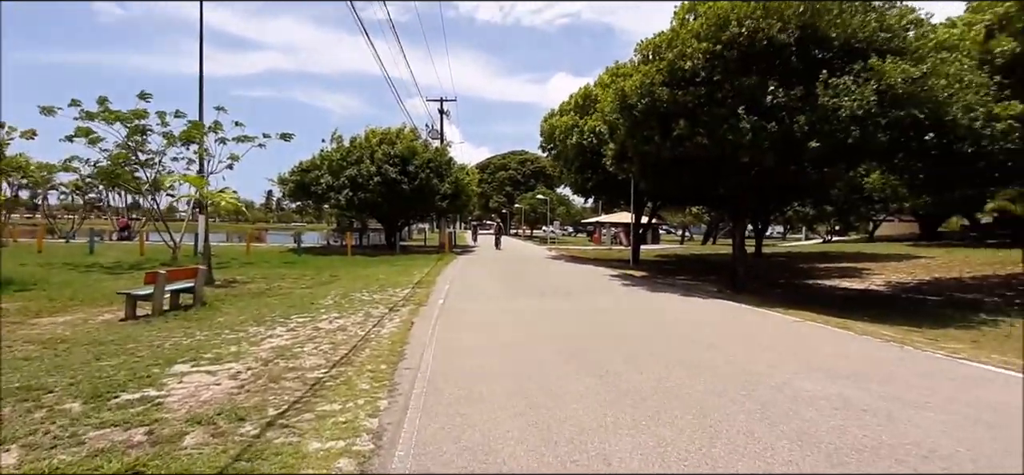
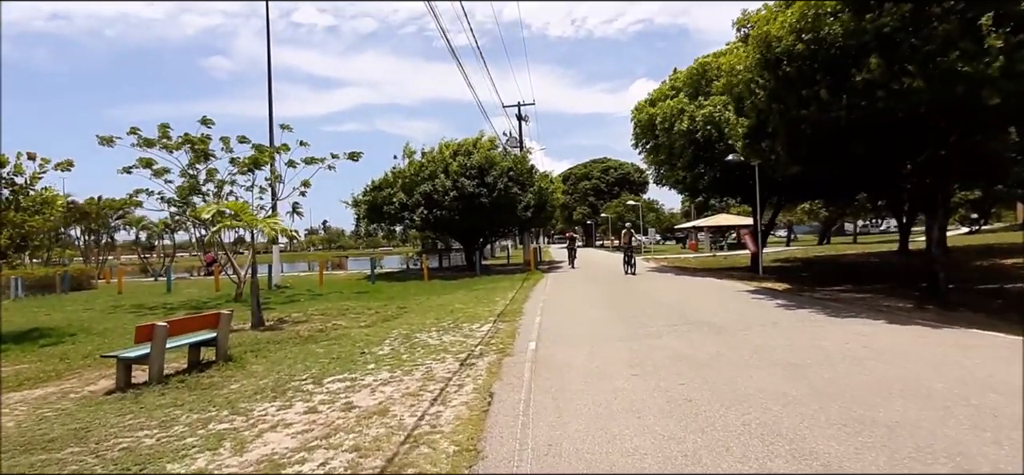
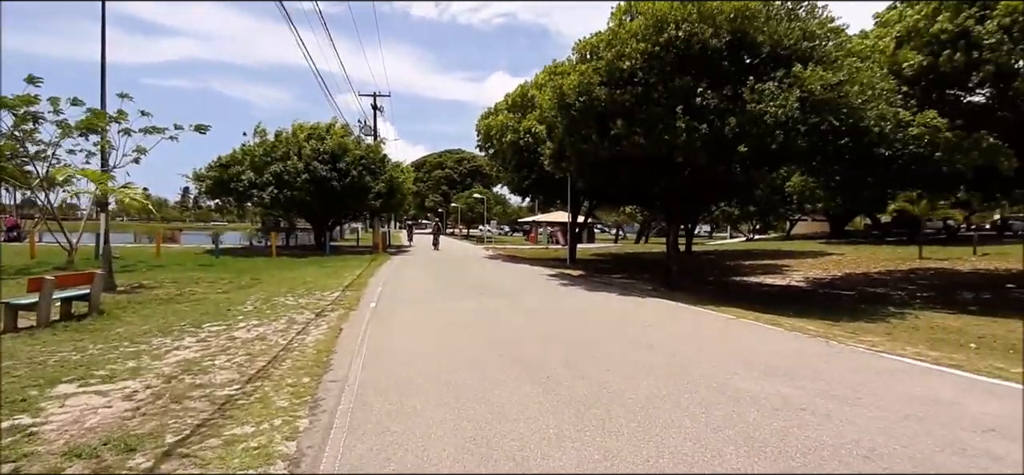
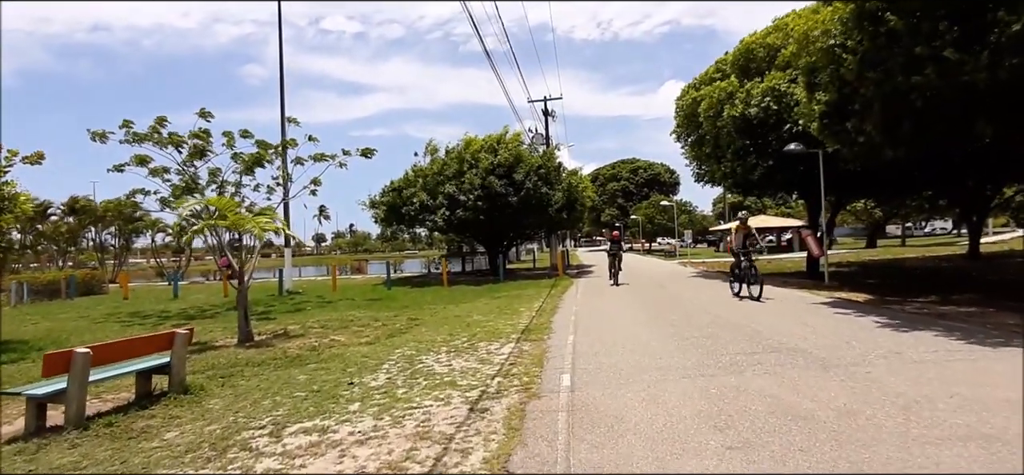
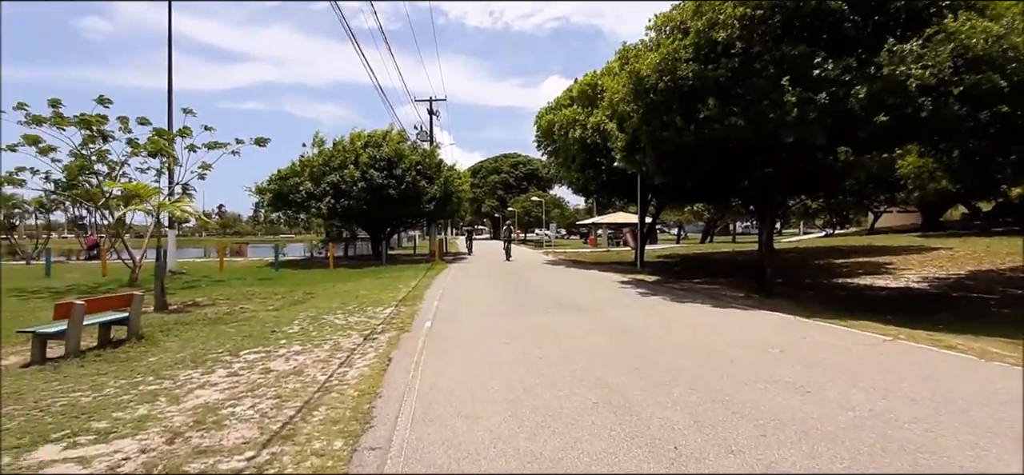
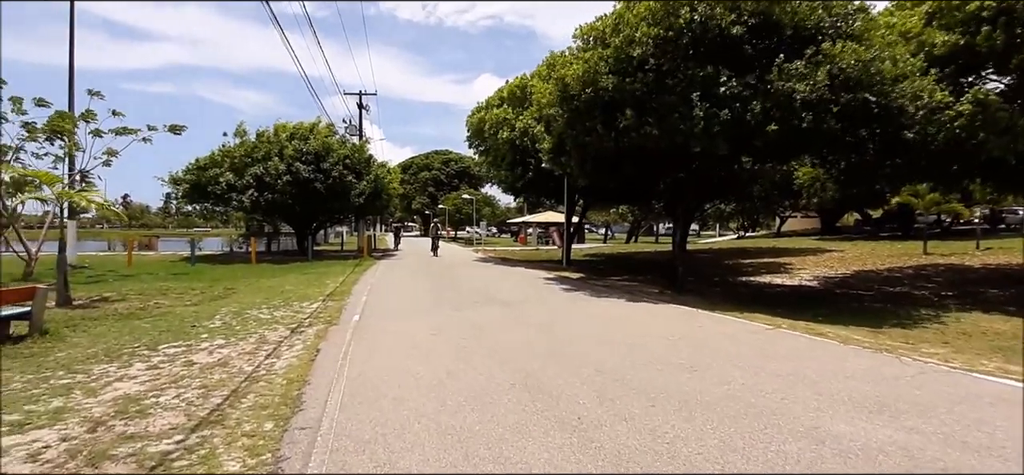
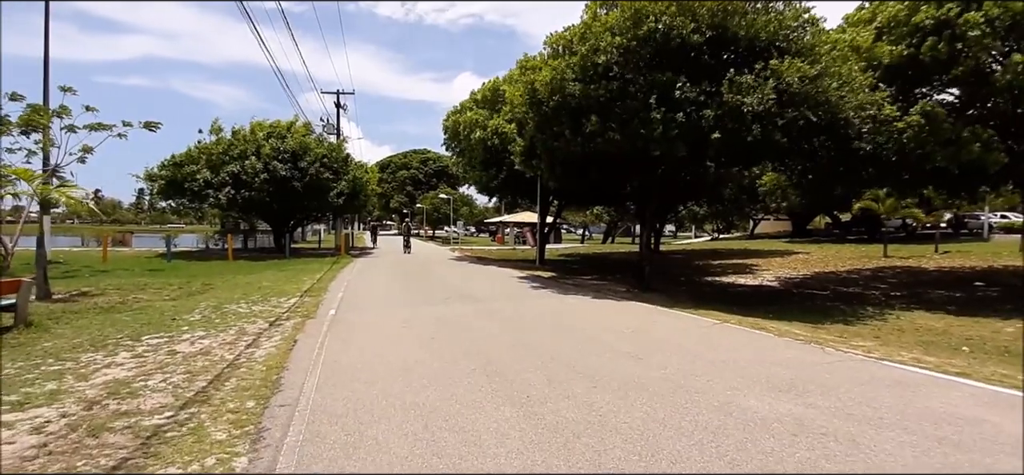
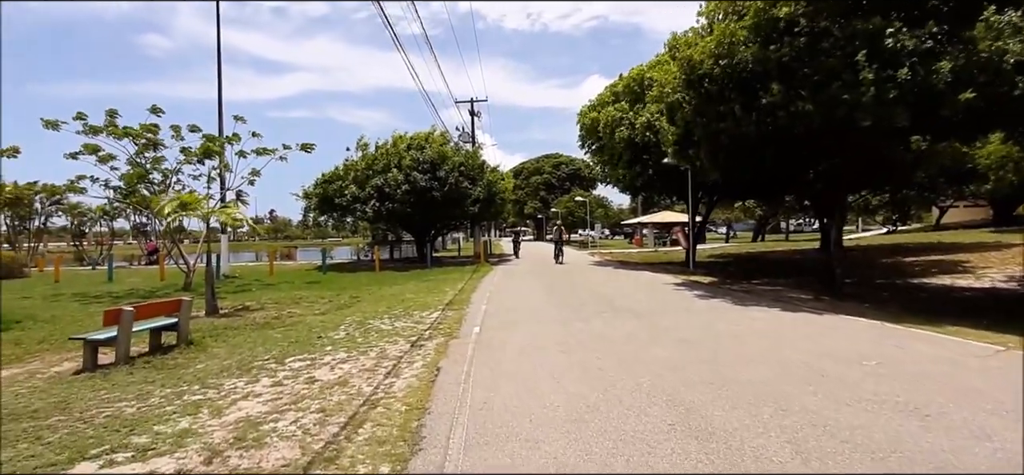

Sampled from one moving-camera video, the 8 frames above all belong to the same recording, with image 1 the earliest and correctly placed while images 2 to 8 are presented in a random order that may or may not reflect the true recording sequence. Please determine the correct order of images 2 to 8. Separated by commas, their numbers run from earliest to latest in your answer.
3, 7, 6, 5, 8, 2, 4
